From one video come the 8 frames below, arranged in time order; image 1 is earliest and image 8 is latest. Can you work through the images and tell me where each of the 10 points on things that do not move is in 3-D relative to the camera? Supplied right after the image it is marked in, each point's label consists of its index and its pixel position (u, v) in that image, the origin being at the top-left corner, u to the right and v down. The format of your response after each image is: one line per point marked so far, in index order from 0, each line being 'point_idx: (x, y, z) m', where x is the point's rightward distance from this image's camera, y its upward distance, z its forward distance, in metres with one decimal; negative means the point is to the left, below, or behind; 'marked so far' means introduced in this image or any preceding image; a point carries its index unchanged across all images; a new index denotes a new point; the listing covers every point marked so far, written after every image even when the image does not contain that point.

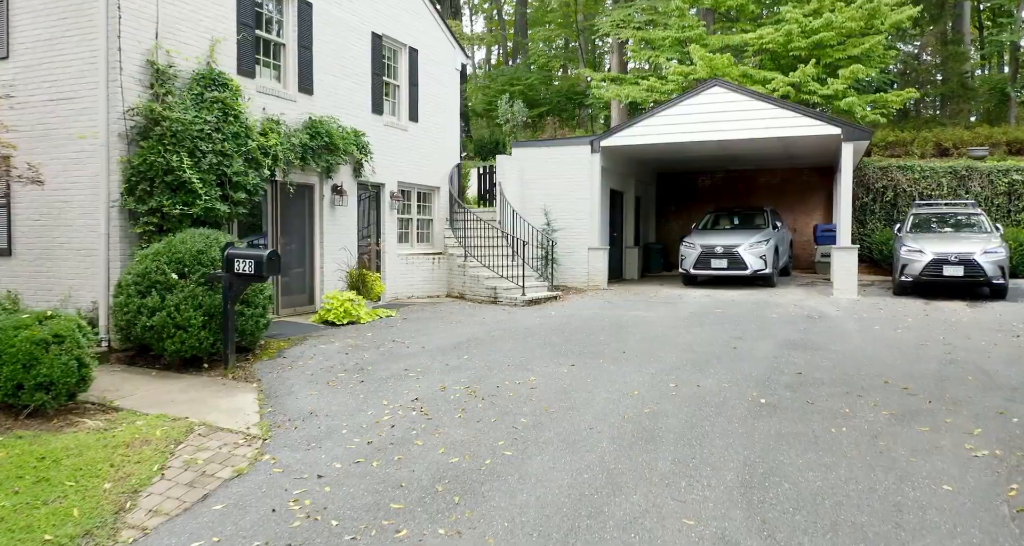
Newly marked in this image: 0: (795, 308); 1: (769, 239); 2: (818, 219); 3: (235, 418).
0: (+4.7, -0.6, +10.8) m
1: (+5.3, +0.7, +13.4) m
2: (+8.2, +1.4, +17.2) m
3: (-2.4, -1.3, +5.7) m
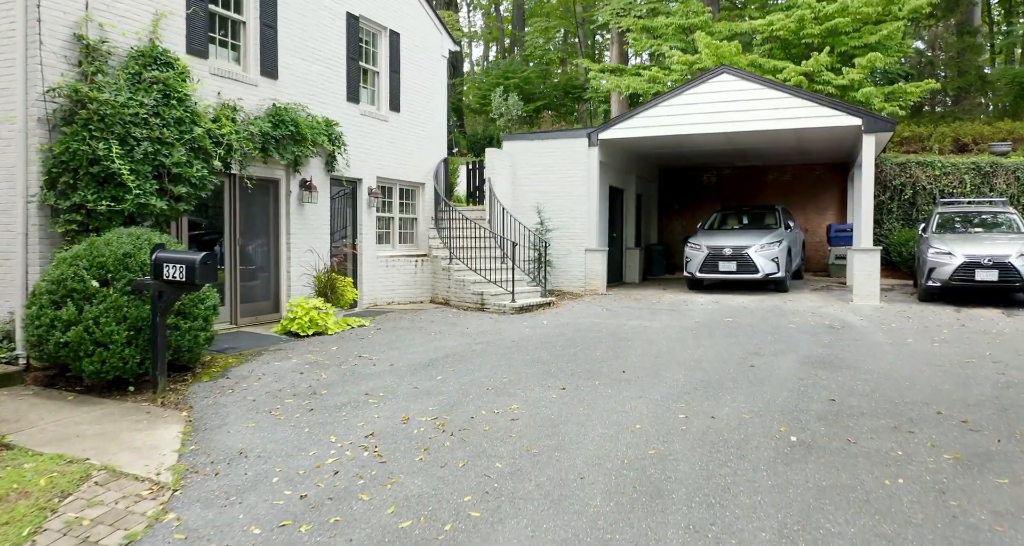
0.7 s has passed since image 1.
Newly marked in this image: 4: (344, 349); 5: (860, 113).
0: (+4.6, -0.7, +9.8) m
1: (+5.2, +0.6, +12.4) m
2: (+8.0, +1.4, +16.2) m
3: (-2.6, -1.3, +4.7) m
4: (-2.0, -0.9, +7.6) m
5: (+5.9, +2.7, +11.1) m
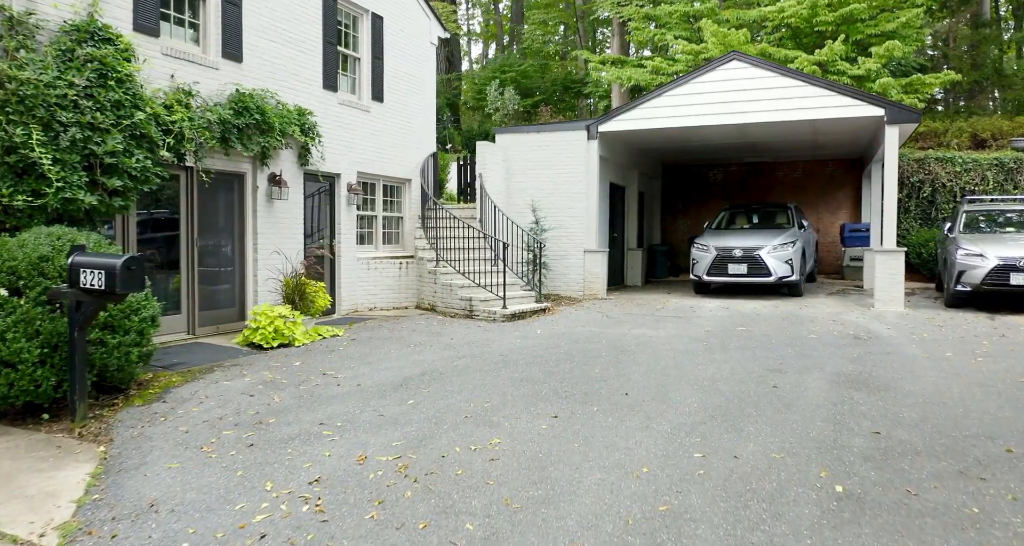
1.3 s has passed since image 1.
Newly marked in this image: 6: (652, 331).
0: (+4.4, -0.7, +8.9) m
1: (+5.0, +0.6, +11.5) m
2: (+7.9, +1.3, +15.3) m
3: (-2.8, -1.4, +3.7) m
4: (-2.1, -0.9, +6.7) m
5: (+5.8, +2.7, +10.1) m
6: (+1.8, -0.7, +8.3) m
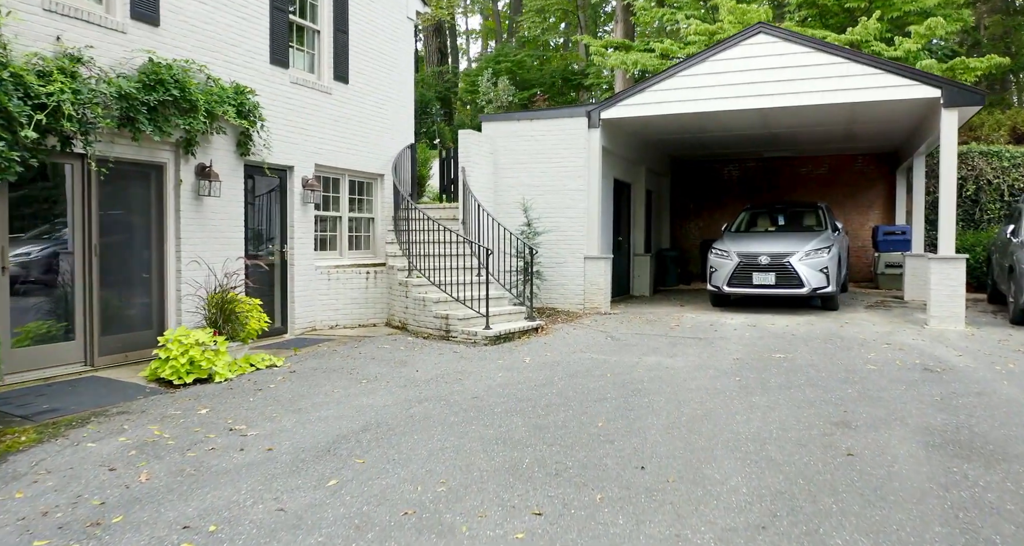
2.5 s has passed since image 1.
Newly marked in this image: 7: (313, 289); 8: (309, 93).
0: (+4.2, -0.9, +7.2) m
1: (+4.9, +0.4, +9.8) m
2: (+7.7, +1.1, +13.6) m
3: (-3.0, -1.5, +2.1) m
4: (-2.3, -1.1, +5.1) m
5: (+5.6, +2.5, +8.5) m
6: (+1.6, -0.9, +6.7) m
7: (-2.7, -0.2, +8.6) m
8: (-2.7, +2.4, +8.6) m
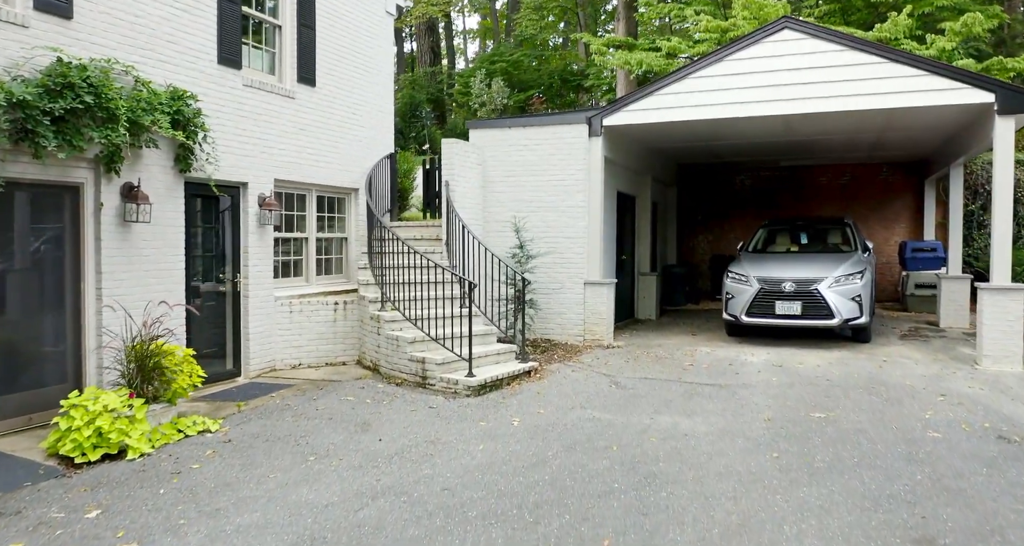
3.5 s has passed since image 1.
0: (+4.1, -1.2, +6.1) m
1: (+4.7, +0.1, +8.7) m
2: (+7.6, +0.8, +12.5) m
3: (-3.1, -1.9, +1.0) m
4: (-2.4, -1.5, +3.9) m
5: (+5.5, +2.2, +7.4) m
6: (+1.5, -1.3, +5.5) m
7: (-2.8, -0.6, +7.5) m
8: (-2.8, +2.0, +7.5) m
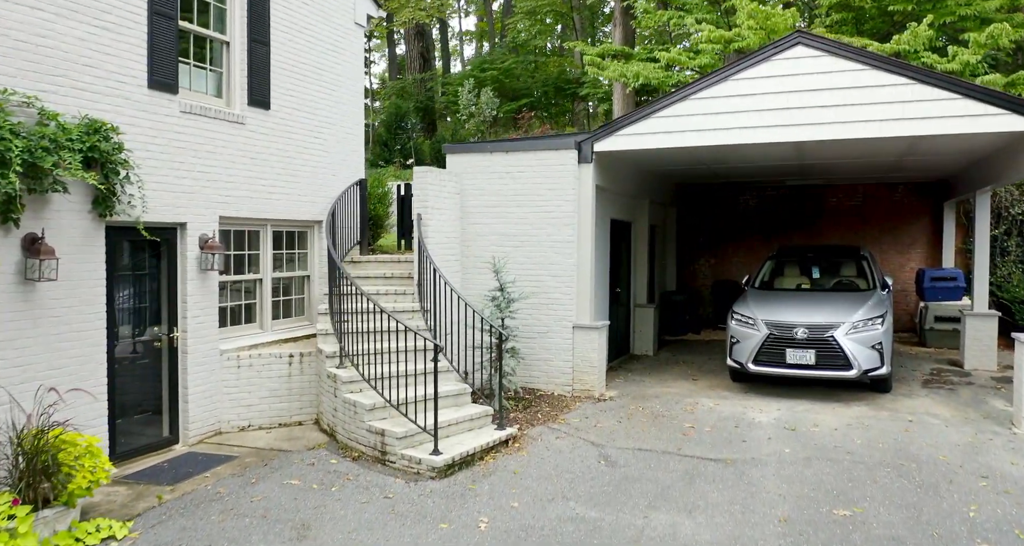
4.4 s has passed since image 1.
0: (+3.9, -1.8, +5.2) m
1: (+4.5, -0.5, +7.8) m
2: (+7.3, +0.2, +11.6) m
3: (-3.3, -2.4, +0.1) m
4: (-2.7, -2.0, +3.0) m
5: (+5.2, +1.6, +6.5) m
6: (+1.2, -1.8, +4.6) m
7: (-3.0, -1.1, +6.6) m
8: (-3.1, +1.5, +6.6) m
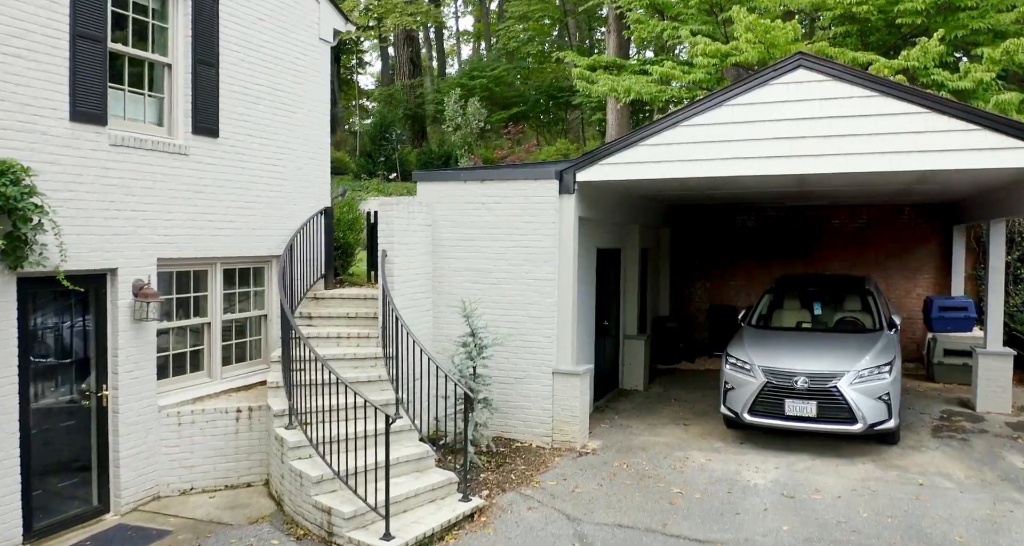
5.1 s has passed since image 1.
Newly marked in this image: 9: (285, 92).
0: (+3.6, -2.2, +4.5) m
1: (+4.2, -0.9, +7.2) m
2: (+7.0, -0.2, +10.9) m
3: (-3.6, -2.9, -0.5) m
4: (-3.0, -2.5, +2.4) m
5: (+5.0, +1.2, +5.8) m
6: (+1.0, -2.3, +4.0) m
7: (-3.3, -1.6, +6.0) m
8: (-3.4, +1.1, +5.9) m
9: (-2.6, +2.1, +7.5) m
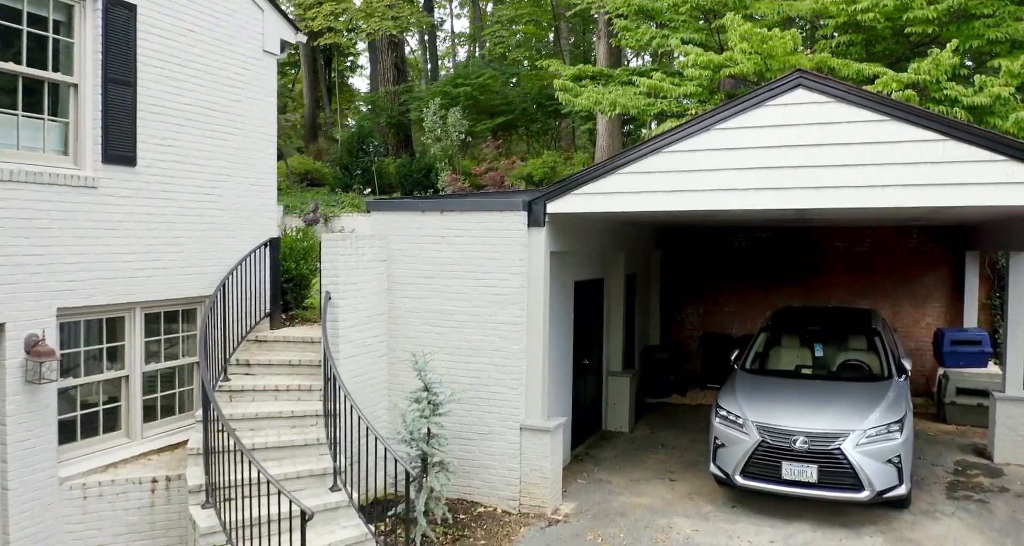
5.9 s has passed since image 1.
0: (+3.2, -2.7, +3.7) m
1: (+3.8, -1.4, +6.3) m
2: (+6.7, -0.7, +10.1) m
3: (-4.0, -3.3, -1.3) m
4: (-3.4, -2.9, +1.6) m
5: (+4.6, +0.7, +5.0) m
6: (+0.6, -2.7, +3.2) m
7: (-3.7, -2.0, +5.2) m
8: (-3.7, +0.6, +5.1) m
9: (-3.0, +1.7, +6.7) m
